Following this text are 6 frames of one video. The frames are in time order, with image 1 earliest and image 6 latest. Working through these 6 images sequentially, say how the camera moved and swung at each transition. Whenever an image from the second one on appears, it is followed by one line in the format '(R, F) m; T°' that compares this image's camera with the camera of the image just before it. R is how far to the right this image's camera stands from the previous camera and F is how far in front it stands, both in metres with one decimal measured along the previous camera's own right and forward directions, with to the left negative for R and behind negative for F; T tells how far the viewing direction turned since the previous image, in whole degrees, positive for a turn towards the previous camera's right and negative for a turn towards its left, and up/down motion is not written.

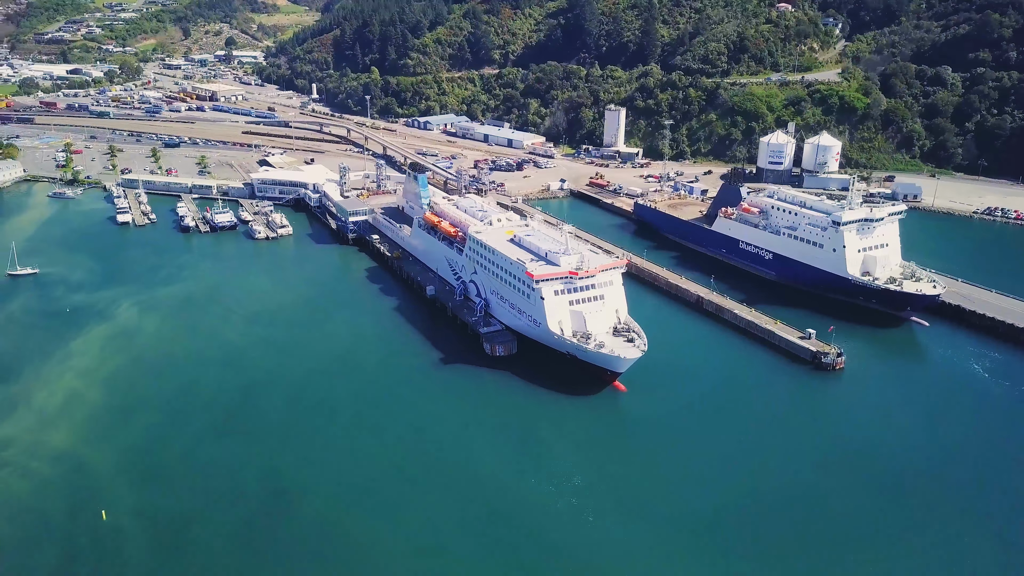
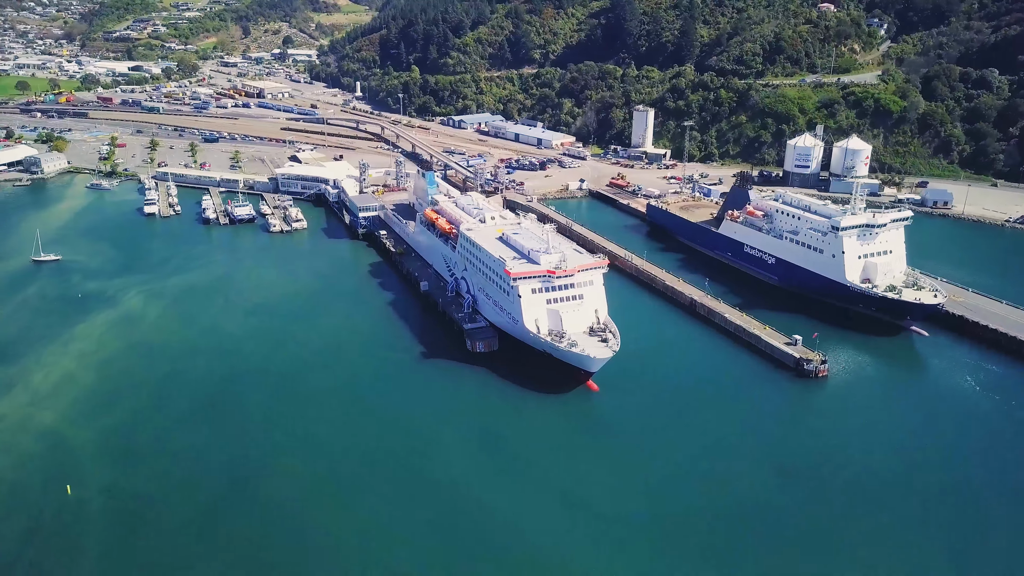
(+2.1, -0.1) m; -4°
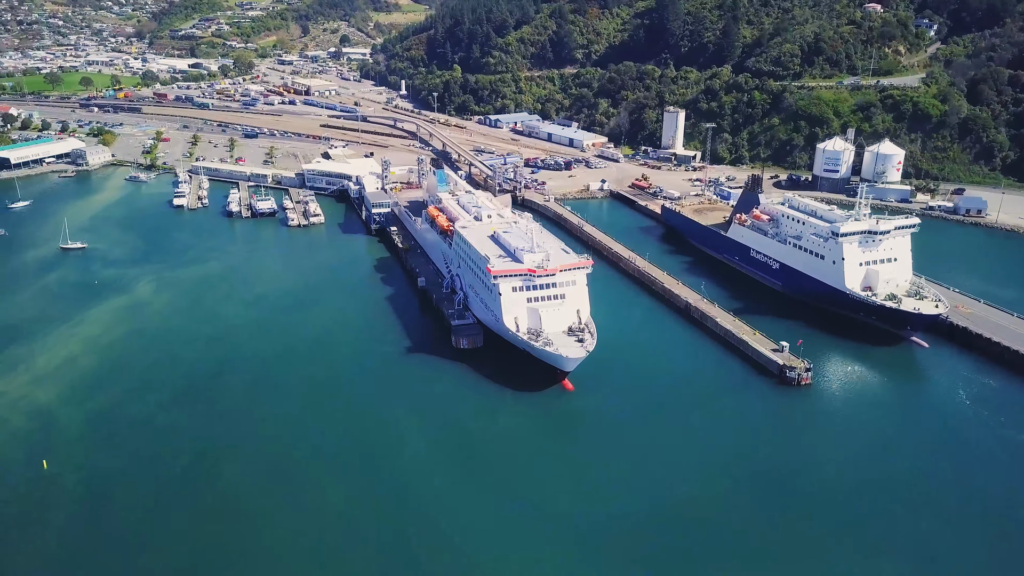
(+2.1, -0.1) m; -4°
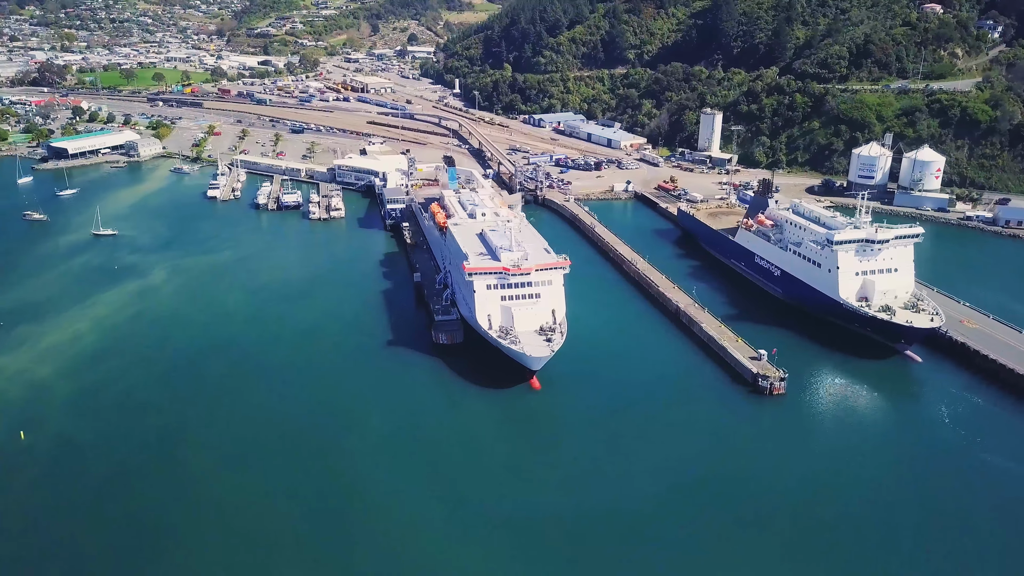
(+2.7, -0.1) m; -5°
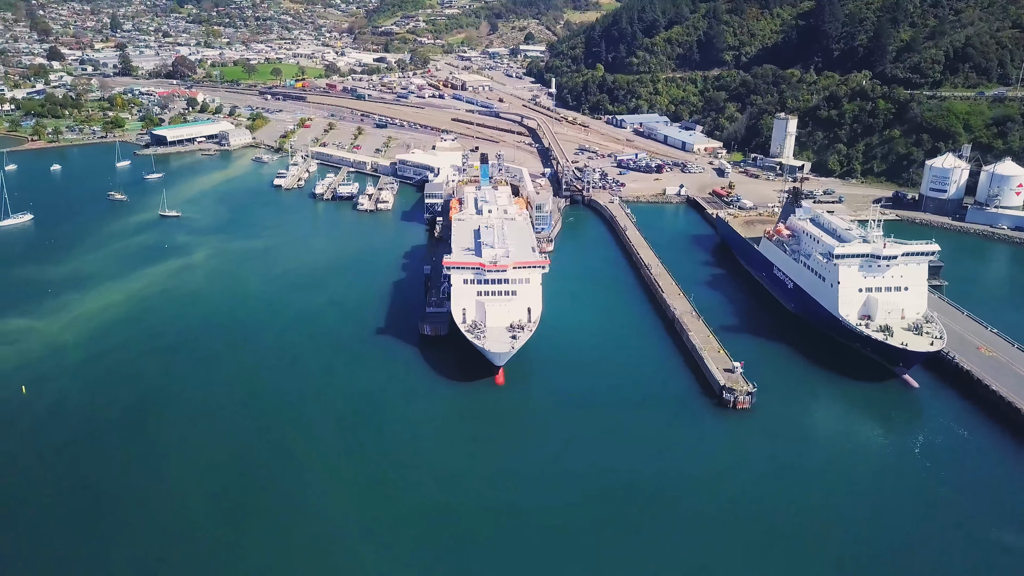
(+4.1, 0.0) m; -9°
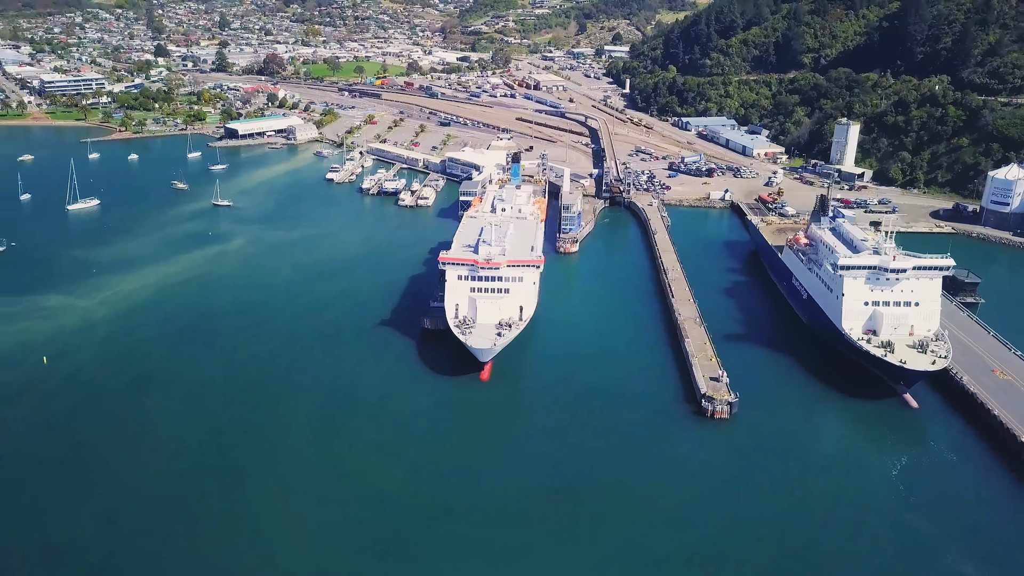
(+2.8, -0.1) m; -7°
